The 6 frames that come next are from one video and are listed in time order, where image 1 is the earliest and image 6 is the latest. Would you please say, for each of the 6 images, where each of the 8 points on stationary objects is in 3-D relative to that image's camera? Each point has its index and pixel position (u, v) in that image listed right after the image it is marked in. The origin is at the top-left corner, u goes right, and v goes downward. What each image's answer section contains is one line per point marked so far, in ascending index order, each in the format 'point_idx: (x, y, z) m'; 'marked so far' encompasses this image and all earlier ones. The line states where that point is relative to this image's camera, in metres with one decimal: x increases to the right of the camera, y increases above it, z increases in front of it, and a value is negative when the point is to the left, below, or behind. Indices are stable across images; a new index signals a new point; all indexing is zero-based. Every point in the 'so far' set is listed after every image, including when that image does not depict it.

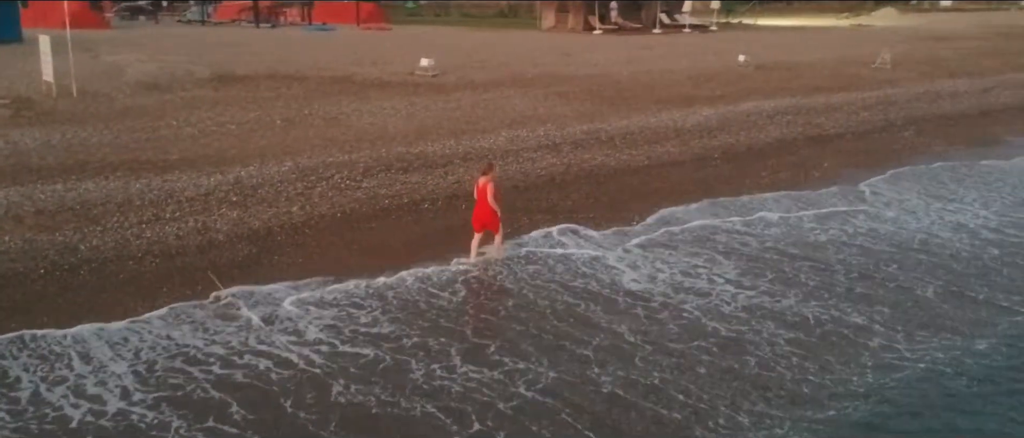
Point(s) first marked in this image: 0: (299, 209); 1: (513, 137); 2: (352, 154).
0: (-2.3, +0.1, +10.8) m
1: (0.0, +1.3, +15.8) m
2: (-2.3, +0.9, +13.9) m
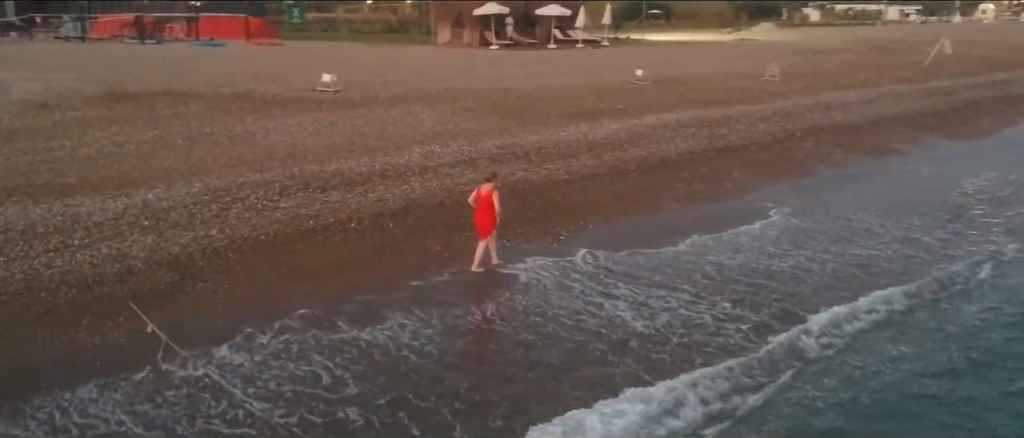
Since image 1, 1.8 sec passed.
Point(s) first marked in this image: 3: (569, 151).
0: (-3.0, -0.1, +10.3) m
1: (-1.3, +1.0, +15.5) m
2: (-3.3, +0.6, +13.4) m
3: (+0.9, +1.1, +16.3) m
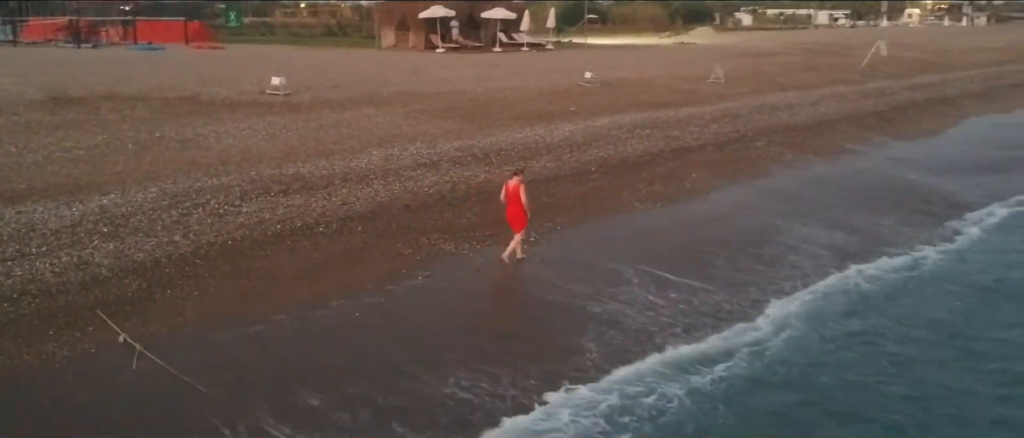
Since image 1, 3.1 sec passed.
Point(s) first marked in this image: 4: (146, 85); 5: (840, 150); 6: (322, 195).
0: (-3.3, -0.2, +10.0) m
1: (-1.9, +1.0, +15.3) m
2: (-3.8, +0.6, +13.0) m
3: (+0.2, +1.1, +16.2) m
4: (-7.3, +2.7, +19.8) m
5: (+6.4, +1.4, +19.6) m
6: (-2.3, +0.3, +12.3) m
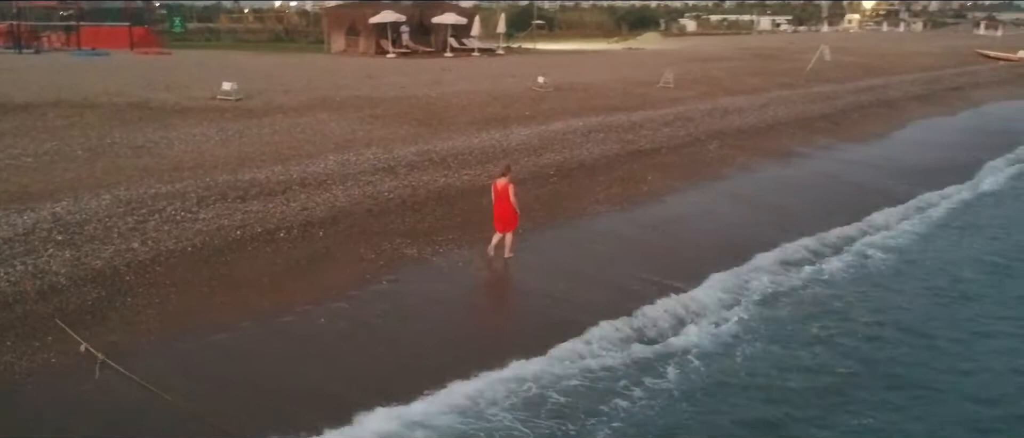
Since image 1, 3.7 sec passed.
0: (-3.6, -0.2, +9.8) m
1: (-2.6, +0.9, +15.2) m
2: (-4.3, +0.5, +12.8) m
3: (-0.4, +1.0, +16.2) m
4: (-8.2, +2.5, +19.4) m
5: (+5.5, +1.3, +19.9) m
6: (-2.8, +0.2, +12.2) m
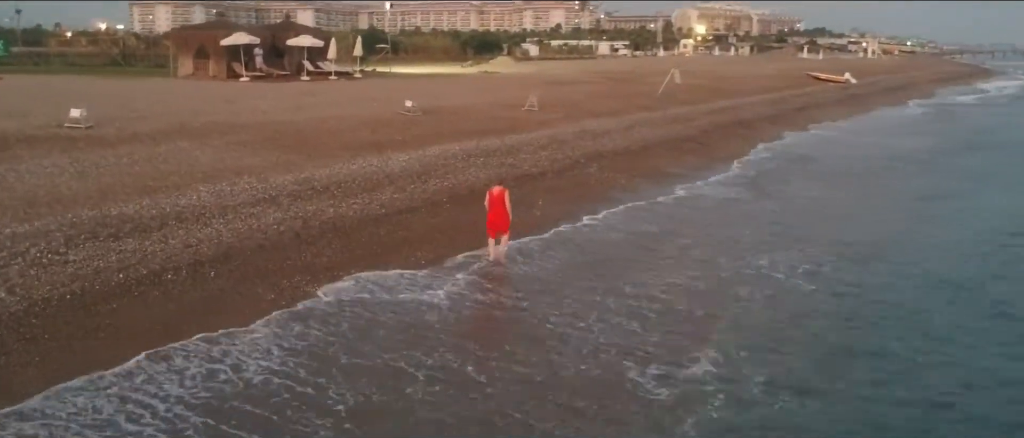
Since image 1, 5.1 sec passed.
0: (-4.3, -0.6, +8.6) m
1: (-4.1, +0.4, +14.1) m
2: (-5.5, 0.0, +11.4) m
3: (-2.2, +0.5, +15.4) m
4: (-10.4, +1.7, +17.5) m
5: (+3.1, +0.9, +20.1) m
6: (-3.9, -0.2, +11.1) m
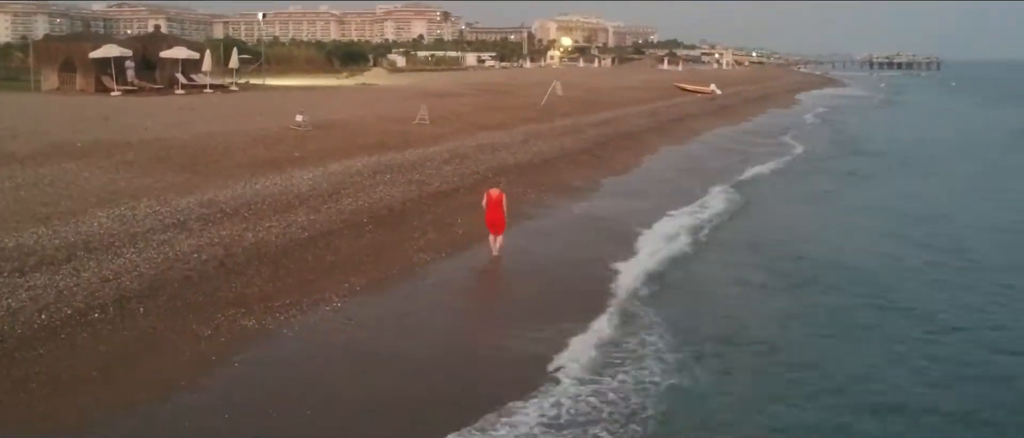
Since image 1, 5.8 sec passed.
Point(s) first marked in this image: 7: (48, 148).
0: (-4.6, -0.9, +7.6) m
1: (-5.1, 0.0, +13.1) m
2: (-6.1, -0.4, +10.3) m
3: (-3.4, +0.2, +14.7) m
4: (-11.8, +1.2, +15.6) m
5: (+1.2, +0.6, +20.0) m
6: (-4.5, -0.5, +10.1) m
7: (-8.4, +1.3, +18.0) m
